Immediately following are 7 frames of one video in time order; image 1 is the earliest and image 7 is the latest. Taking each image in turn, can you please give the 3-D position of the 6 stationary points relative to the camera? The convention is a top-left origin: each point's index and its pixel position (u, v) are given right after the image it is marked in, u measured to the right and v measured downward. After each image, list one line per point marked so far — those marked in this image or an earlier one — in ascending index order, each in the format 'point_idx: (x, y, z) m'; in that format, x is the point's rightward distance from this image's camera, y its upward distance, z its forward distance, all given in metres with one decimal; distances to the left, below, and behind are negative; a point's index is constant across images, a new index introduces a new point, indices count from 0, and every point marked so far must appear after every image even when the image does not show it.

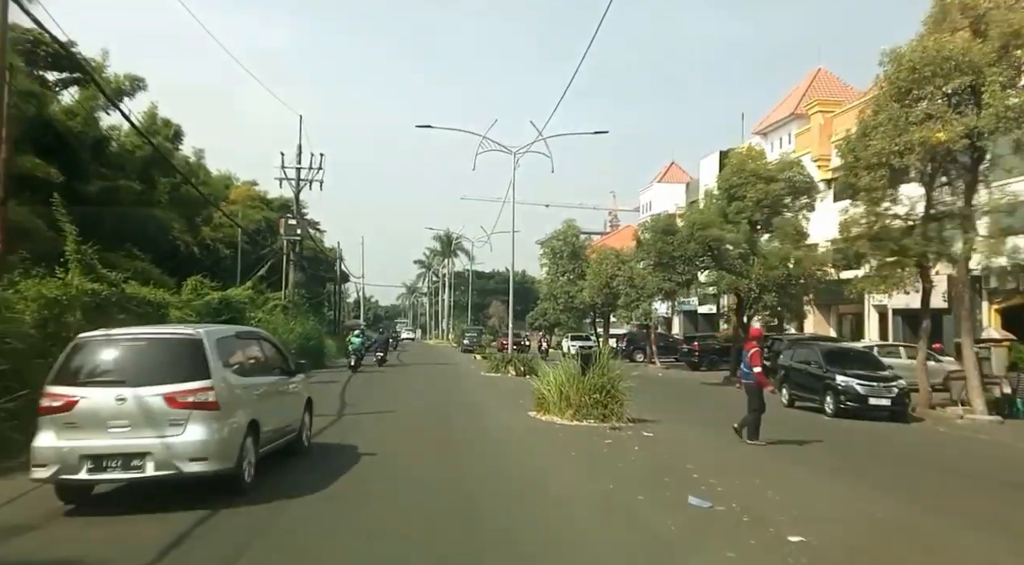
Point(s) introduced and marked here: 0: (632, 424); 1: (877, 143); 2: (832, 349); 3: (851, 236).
0: (+2.1, -2.6, +13.7) m
1: (+8.6, +3.4, +18.1) m
2: (+8.3, -1.7, +19.7) m
3: (+8.8, +1.2, +19.8) m
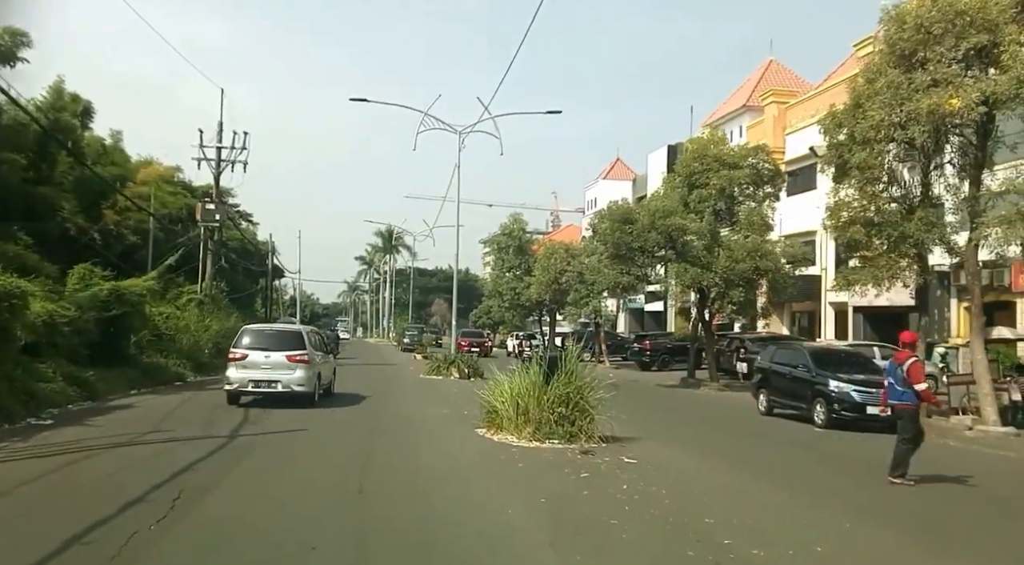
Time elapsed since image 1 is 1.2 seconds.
0: (+1.3, -2.3, +11.0) m
1: (+7.5, +3.5, +15.9) m
2: (+7.0, -1.5, +17.5) m
3: (+7.5, +1.4, +17.6) m
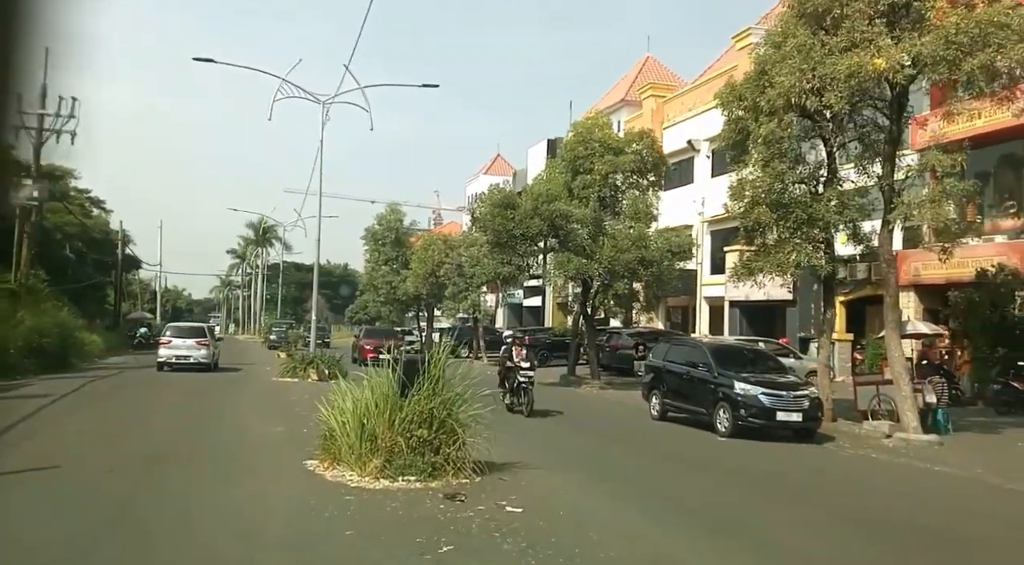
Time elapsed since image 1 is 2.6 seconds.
0: (-0.4, -2.1, +8.4) m
1: (+5.0, +3.7, +14.1) m
2: (+4.3, -1.3, +15.6) m
3: (+4.8, +1.6, +15.8) m
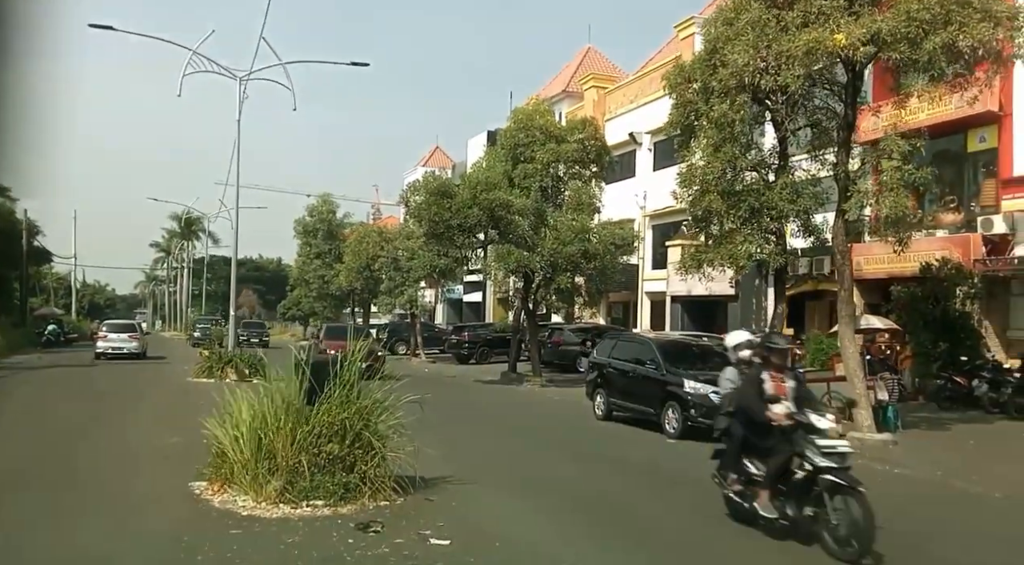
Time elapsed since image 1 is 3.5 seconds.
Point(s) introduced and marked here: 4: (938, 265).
0: (-1.1, -2.0, +7.1) m
1: (+3.9, +3.9, +13.3) m
2: (+3.0, -1.2, +14.7) m
3: (+3.5, +1.8, +14.9) m
4: (+10.6, +0.5, +19.1) m
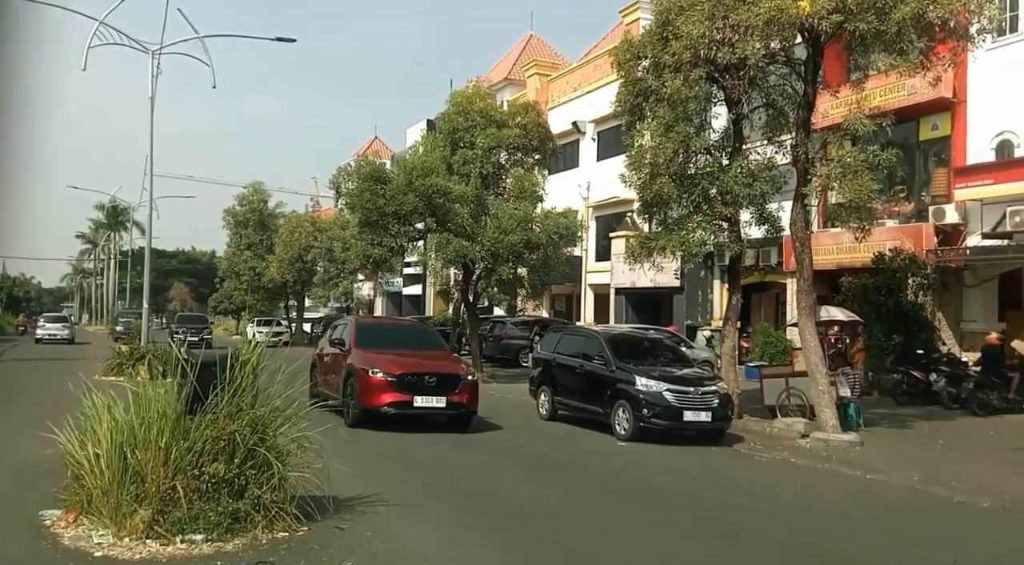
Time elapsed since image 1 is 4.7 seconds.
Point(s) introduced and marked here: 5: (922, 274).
0: (-1.6, -1.9, +5.8) m
1: (+2.9, +4.1, +12.3) m
2: (+1.9, -1.0, +13.7) m
3: (+2.4, +2.0, +13.9) m
4: (+9.2, +0.7, +18.6) m
5: (+9.7, +0.2, +18.1) m
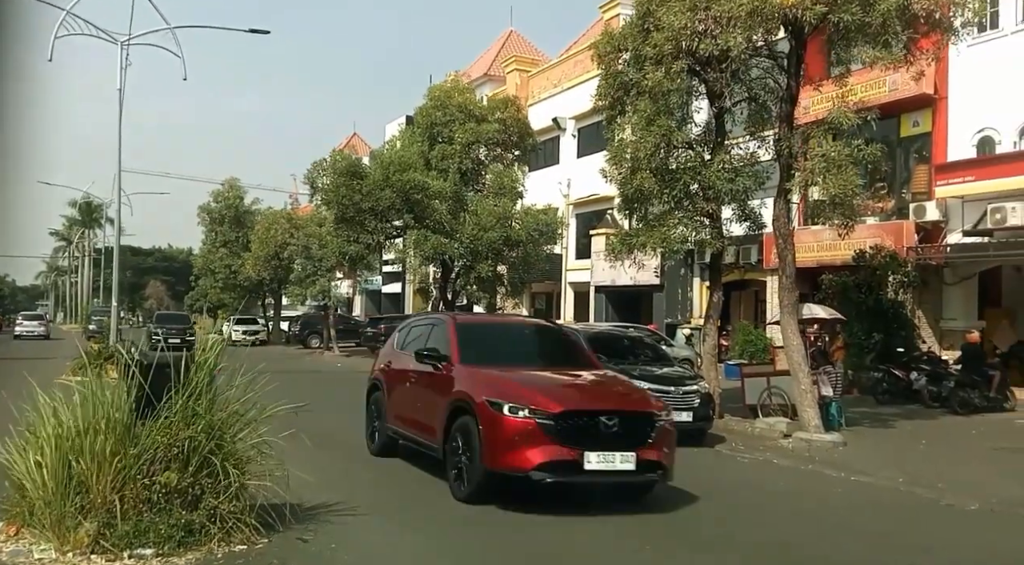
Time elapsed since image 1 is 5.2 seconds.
0: (-1.8, -1.8, +5.5) m
1: (+2.5, +4.1, +12.0) m
2: (+1.5, -0.9, +13.4) m
3: (+2.0, +2.0, +13.6) m
4: (+8.7, +0.7, +18.5) m
5: (+9.2, +0.2, +18.1) m
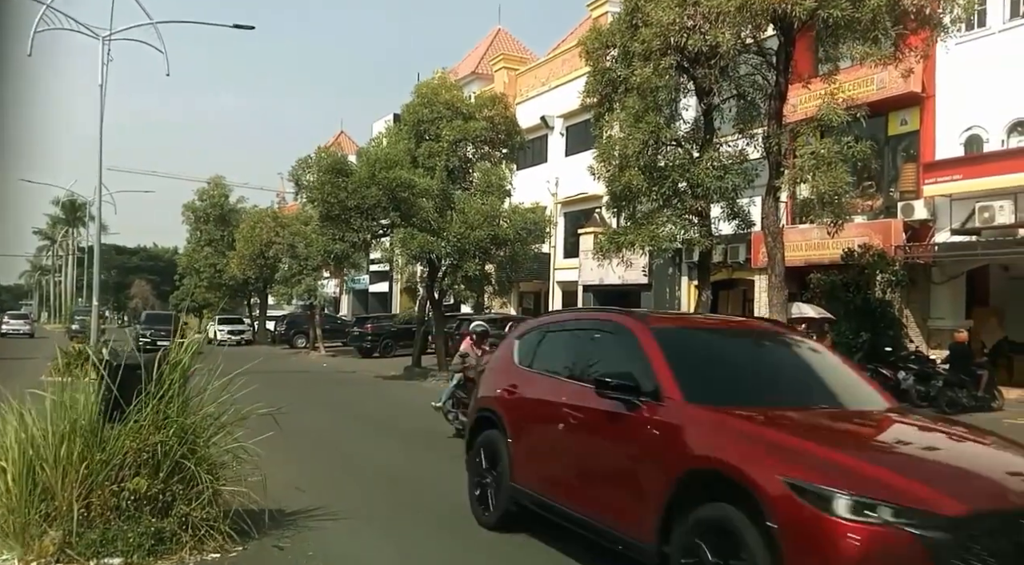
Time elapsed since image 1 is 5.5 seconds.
0: (-1.9, -1.8, +5.3) m
1: (+2.3, +4.1, +11.9) m
2: (+1.3, -0.9, +13.3) m
3: (+1.8, +2.0, +13.5) m
4: (+8.4, +0.8, +18.5) m
5: (+8.9, +0.3, +18.0) m
